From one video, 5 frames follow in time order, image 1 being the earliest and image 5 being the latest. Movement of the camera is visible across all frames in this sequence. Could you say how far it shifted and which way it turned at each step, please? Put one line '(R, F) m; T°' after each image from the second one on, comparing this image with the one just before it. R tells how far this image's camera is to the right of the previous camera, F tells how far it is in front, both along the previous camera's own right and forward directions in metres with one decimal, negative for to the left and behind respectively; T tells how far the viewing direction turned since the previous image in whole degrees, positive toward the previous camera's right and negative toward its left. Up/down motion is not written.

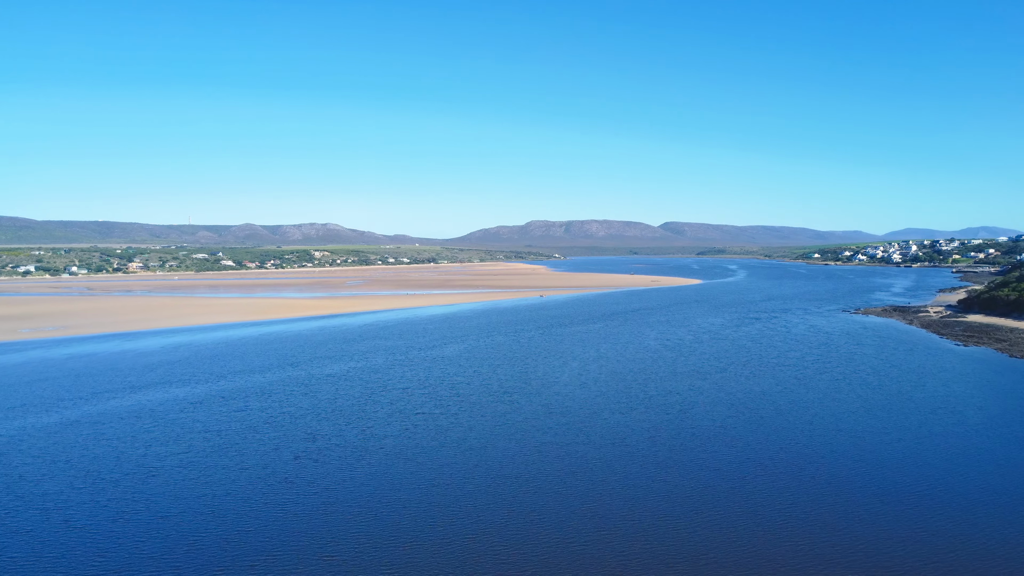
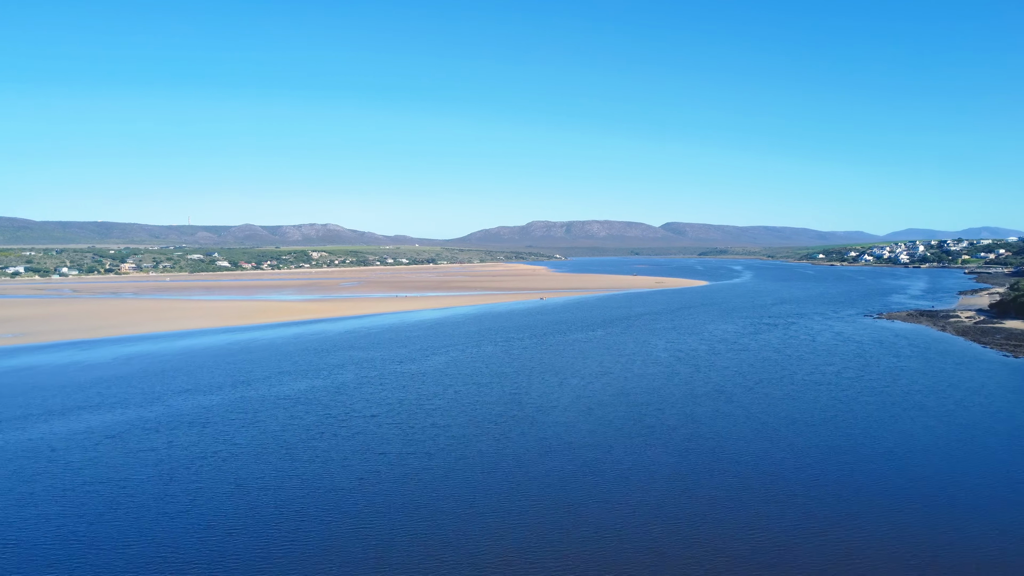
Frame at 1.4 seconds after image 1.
(+0.2, +1.9) m; 0°
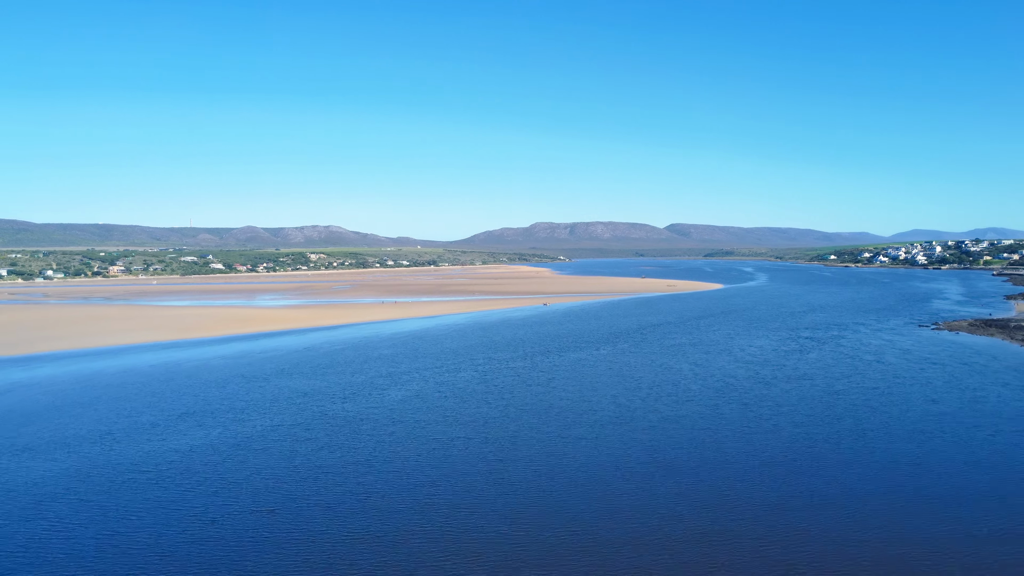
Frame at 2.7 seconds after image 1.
(+0.3, +3.4) m; 0°
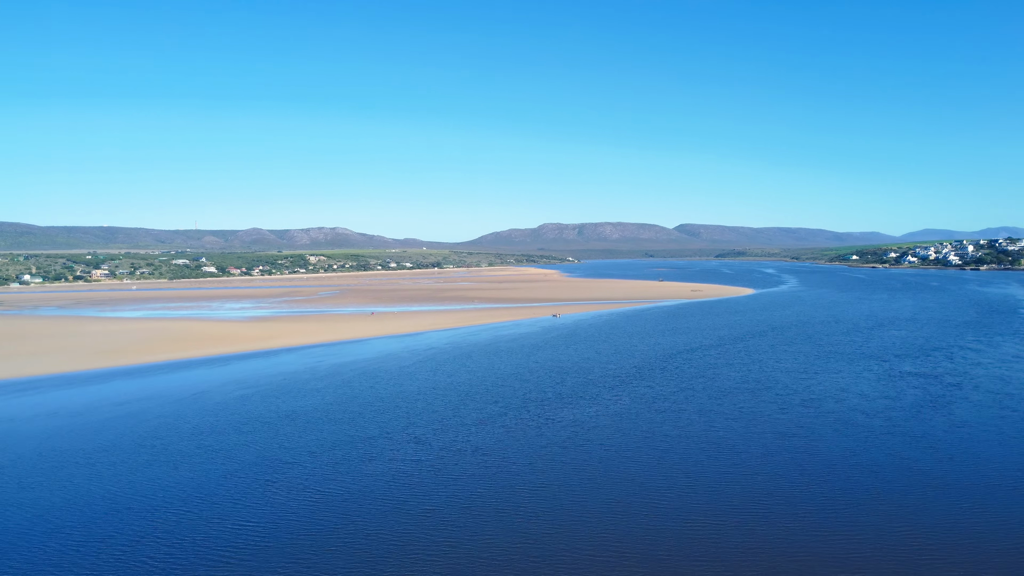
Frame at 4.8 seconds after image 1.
(+0.4, +5.3) m; -1°
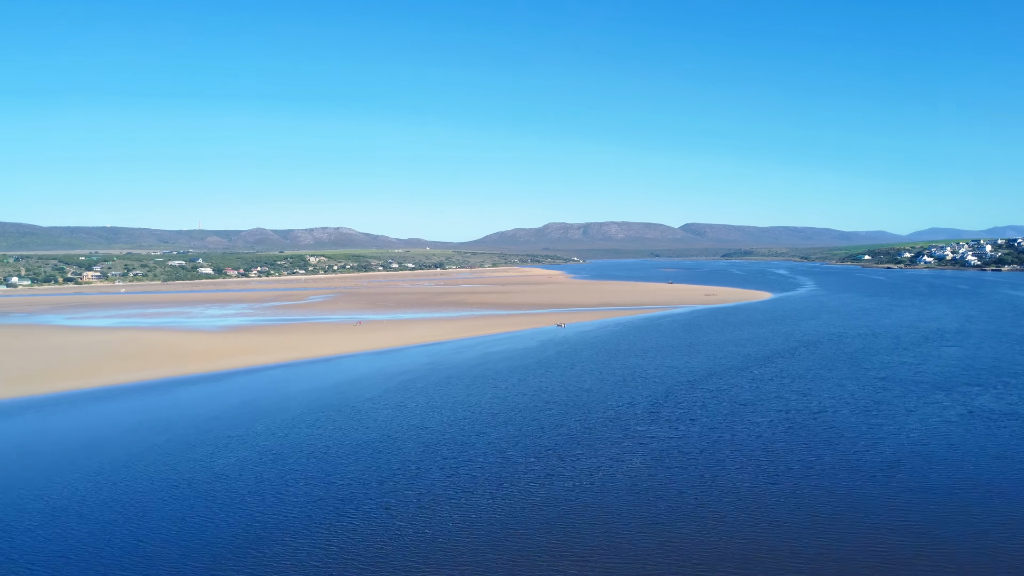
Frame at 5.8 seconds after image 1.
(+0.2, +2.6) m; 0°
